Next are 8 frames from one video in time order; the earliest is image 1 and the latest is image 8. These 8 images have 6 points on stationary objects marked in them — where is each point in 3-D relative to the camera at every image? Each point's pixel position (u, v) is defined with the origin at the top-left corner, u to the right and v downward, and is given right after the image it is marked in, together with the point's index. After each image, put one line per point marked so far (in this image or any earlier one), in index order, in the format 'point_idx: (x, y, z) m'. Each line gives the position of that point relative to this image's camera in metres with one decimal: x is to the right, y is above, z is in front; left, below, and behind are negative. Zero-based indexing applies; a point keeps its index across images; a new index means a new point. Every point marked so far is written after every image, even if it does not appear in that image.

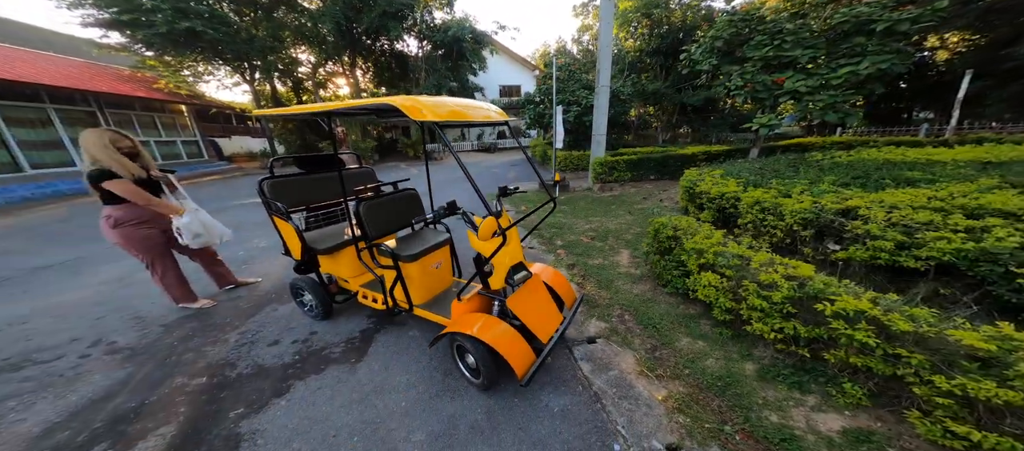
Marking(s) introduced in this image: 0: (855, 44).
0: (+4.3, +2.3, +4.2) m
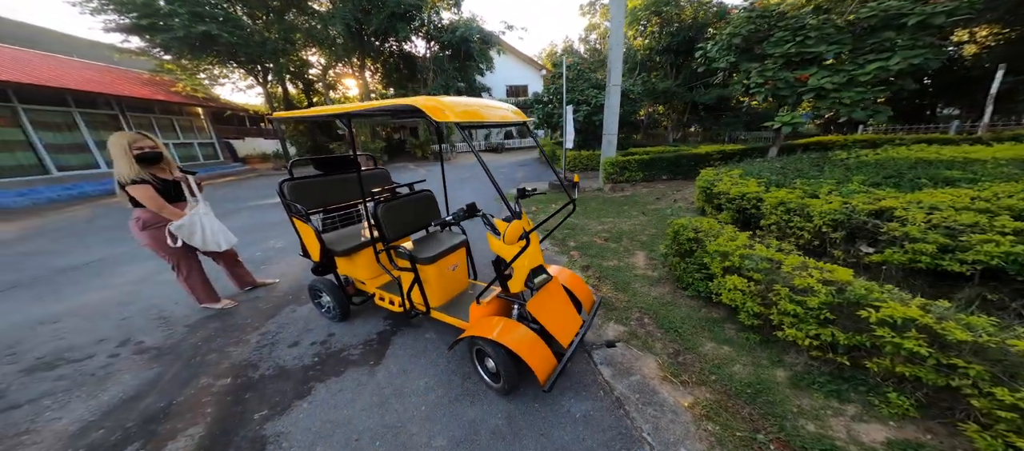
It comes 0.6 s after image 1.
0: (+4.5, +2.3, +4.0) m
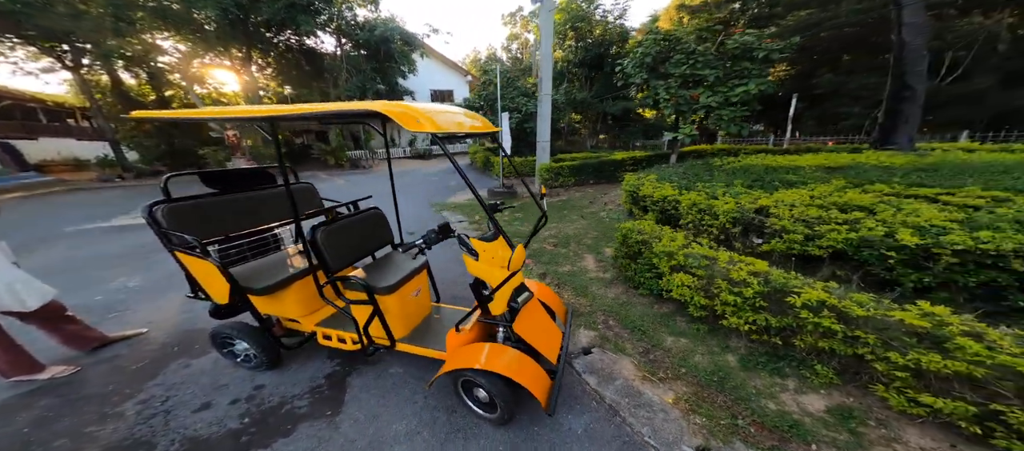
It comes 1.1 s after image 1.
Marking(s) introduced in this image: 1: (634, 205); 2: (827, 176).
0: (+3.6, +2.4, +5.0) m
1: (+1.8, +0.3, +4.8) m
2: (+4.0, +0.6, +4.2) m
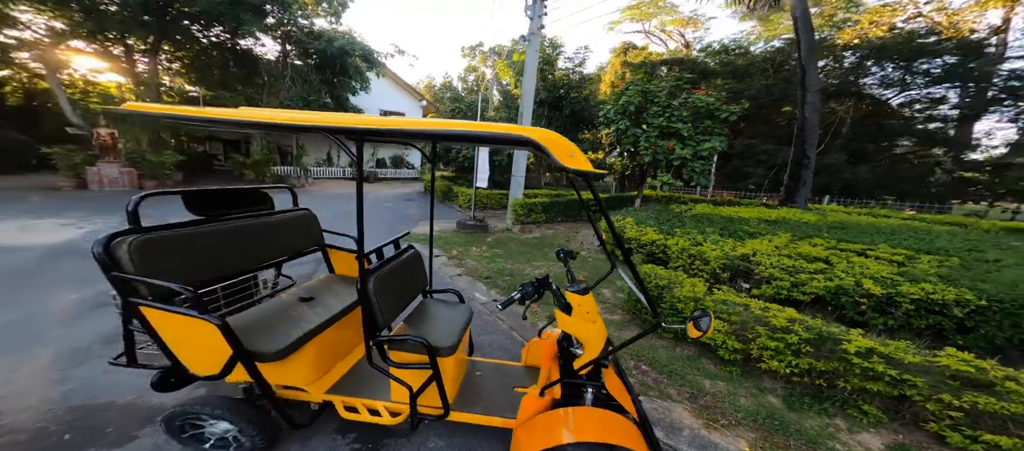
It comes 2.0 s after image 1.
0: (+3.4, +1.7, +5.8) m
1: (+1.6, -0.3, +5.1) m
2: (+3.9, 0.0, +5.0) m
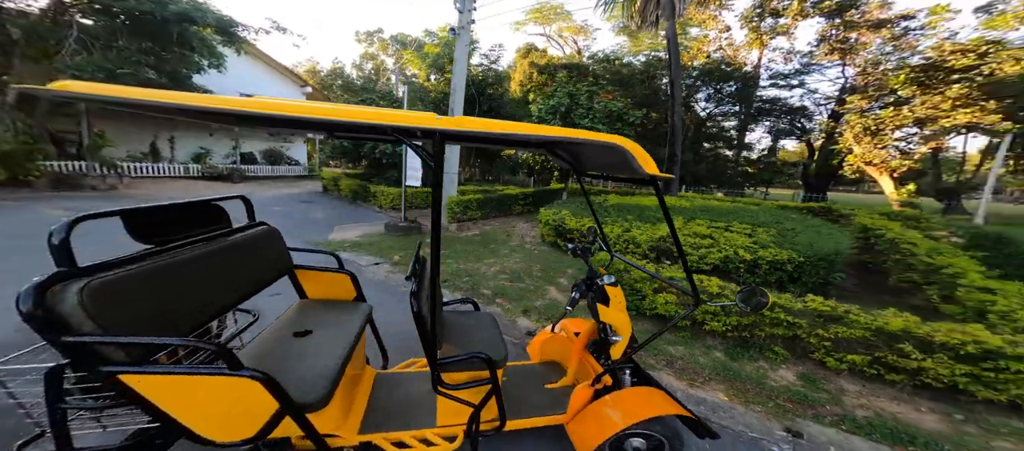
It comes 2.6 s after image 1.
0: (+2.0, +1.9, +6.7) m
1: (+0.8, -0.2, +5.5) m
2: (+2.9, +0.2, +6.2) m
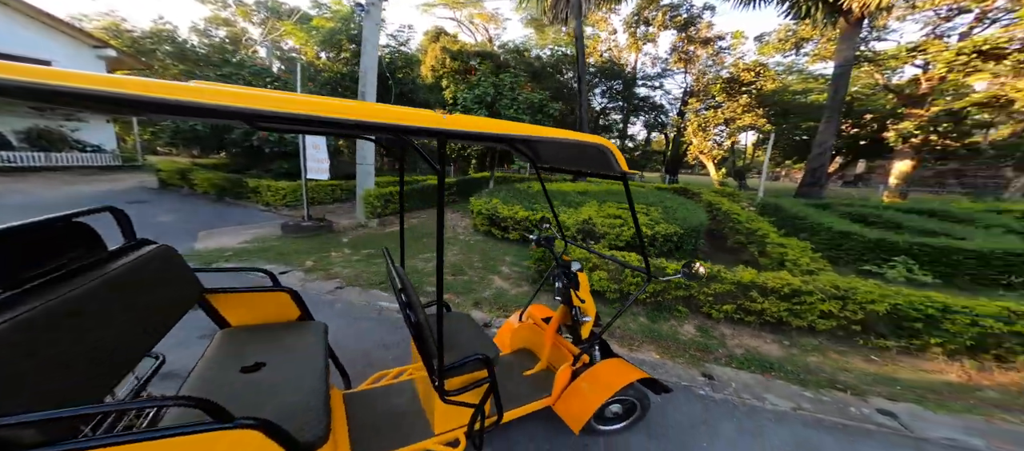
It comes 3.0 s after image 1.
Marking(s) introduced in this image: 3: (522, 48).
0: (+0.4, +2.2, +7.0) m
1: (-0.4, 0.0, +5.6) m
2: (+1.5, +0.6, +6.8) m
3: (+0.4, +7.5, +13.9) m
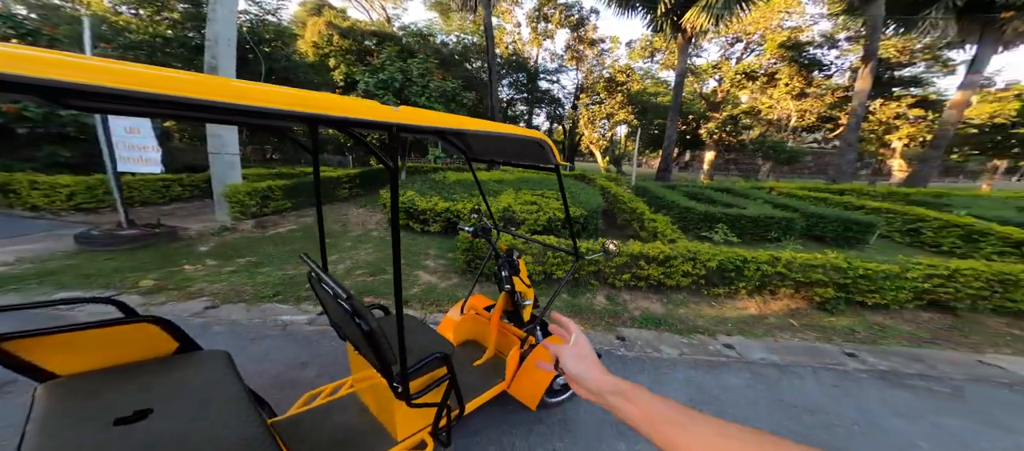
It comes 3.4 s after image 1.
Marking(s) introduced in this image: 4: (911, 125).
0: (-1.5, +2.4, +6.8) m
1: (-1.7, +0.1, +5.3) m
2: (-0.3, +0.8, +7.0) m
3: (-3.7, +7.8, +13.2) m
4: (+18.5, +4.8, +15.3) m
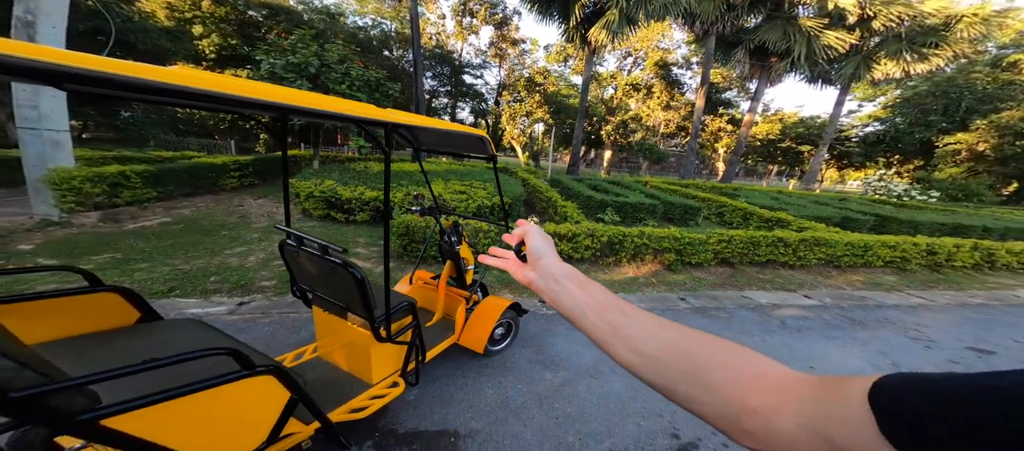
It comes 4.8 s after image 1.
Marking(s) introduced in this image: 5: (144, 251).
0: (-3.2, +2.6, +6.7) m
1: (-2.9, +0.3, +5.2) m
2: (-2.0, +1.0, +7.2) m
3: (-7.2, +7.9, +12.1) m
4: (+13.4, +5.4, +20.6) m
5: (-5.0, -0.4, +4.6) m
